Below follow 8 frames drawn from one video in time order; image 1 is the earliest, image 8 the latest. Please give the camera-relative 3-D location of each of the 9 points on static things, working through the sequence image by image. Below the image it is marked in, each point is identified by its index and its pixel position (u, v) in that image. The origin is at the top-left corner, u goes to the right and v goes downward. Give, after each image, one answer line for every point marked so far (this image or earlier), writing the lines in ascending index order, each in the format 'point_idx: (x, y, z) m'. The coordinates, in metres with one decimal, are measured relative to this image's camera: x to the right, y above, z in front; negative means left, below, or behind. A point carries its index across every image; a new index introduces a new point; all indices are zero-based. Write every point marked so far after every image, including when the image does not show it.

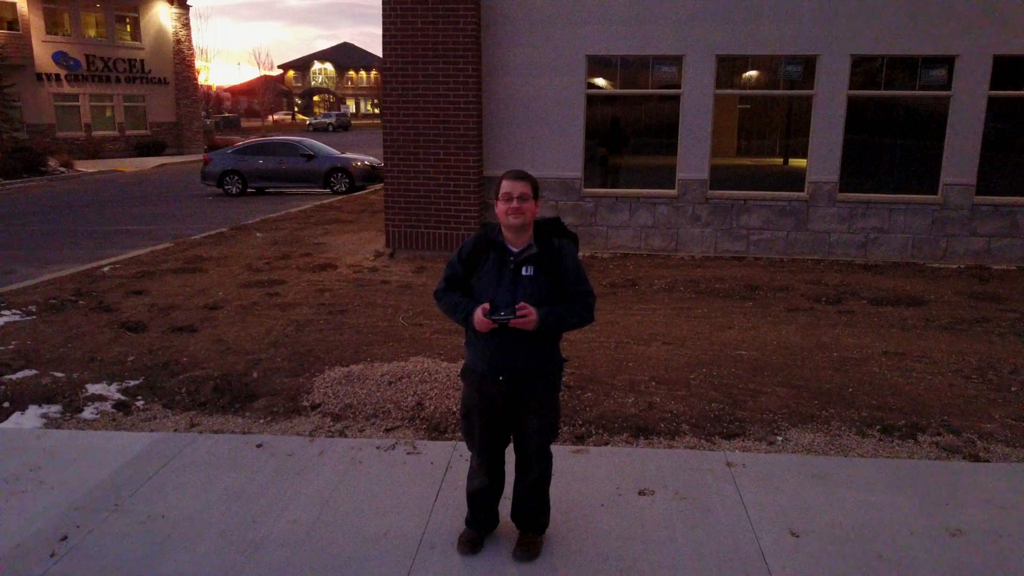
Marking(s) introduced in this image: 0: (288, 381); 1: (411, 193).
0: (-0.9, -0.4, +4.1) m
1: (-0.7, +0.7, +7.5) m
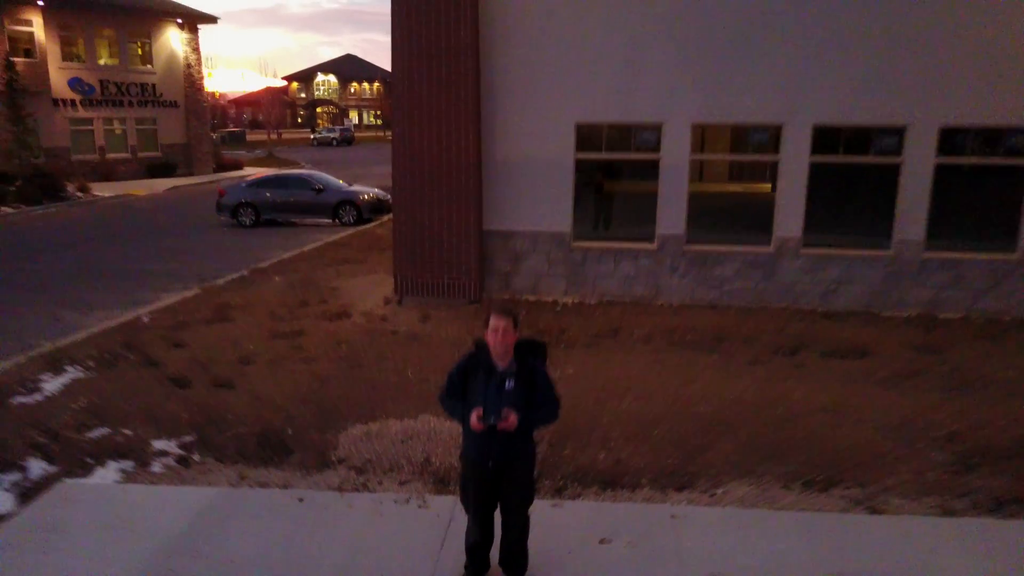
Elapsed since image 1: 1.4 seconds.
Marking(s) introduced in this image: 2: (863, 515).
0: (-0.9, -0.7, +4.9) m
1: (-0.7, +0.4, +8.3) m
2: (+1.3, -0.8, +4.0) m
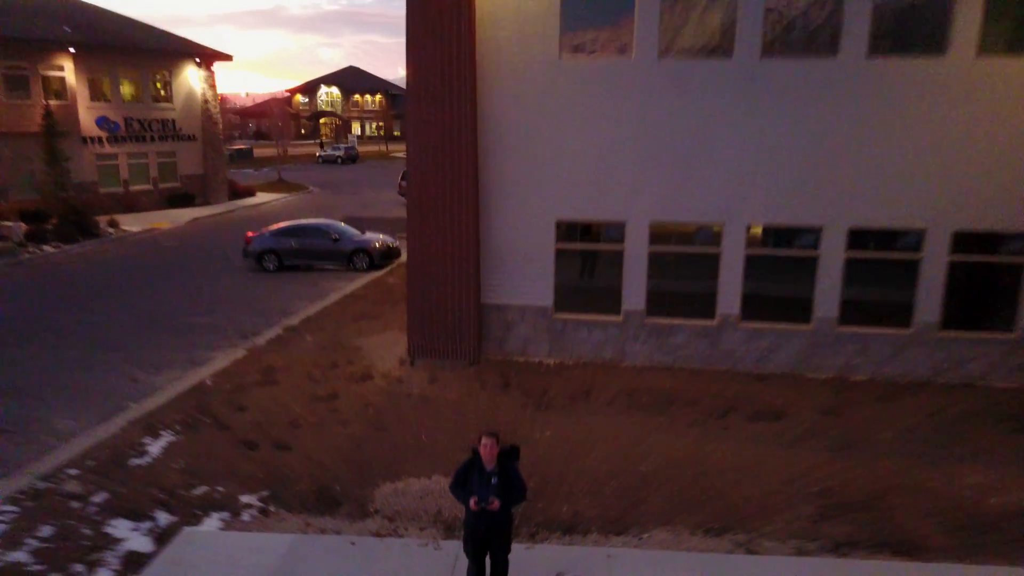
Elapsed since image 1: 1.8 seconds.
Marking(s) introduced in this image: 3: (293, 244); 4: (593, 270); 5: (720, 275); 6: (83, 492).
0: (-1.0, -1.3, +6.7) m
1: (-0.8, -0.2, +10.1) m
2: (+1.2, -1.4, +5.8) m
3: (-3.5, +0.7, +17.2) m
4: (+0.7, +0.2, +10.0) m
5: (+1.9, +0.1, +9.6) m
6: (-2.6, -1.3, +6.7) m
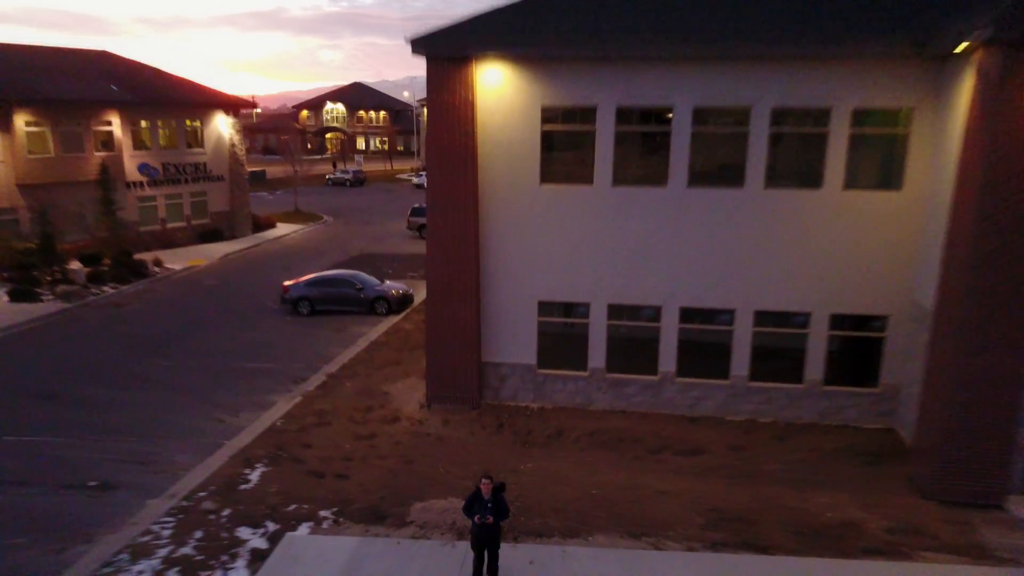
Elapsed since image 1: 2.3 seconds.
0: (-1.1, -2.0, +9.9) m
1: (-0.9, -1.0, +13.3) m
2: (+1.1, -2.2, +9.0) m
3: (-3.6, -0.1, +20.4) m
4: (+0.7, -0.6, +13.1) m
5: (+1.8, -0.6, +12.8) m
6: (-2.7, -2.0, +9.8) m
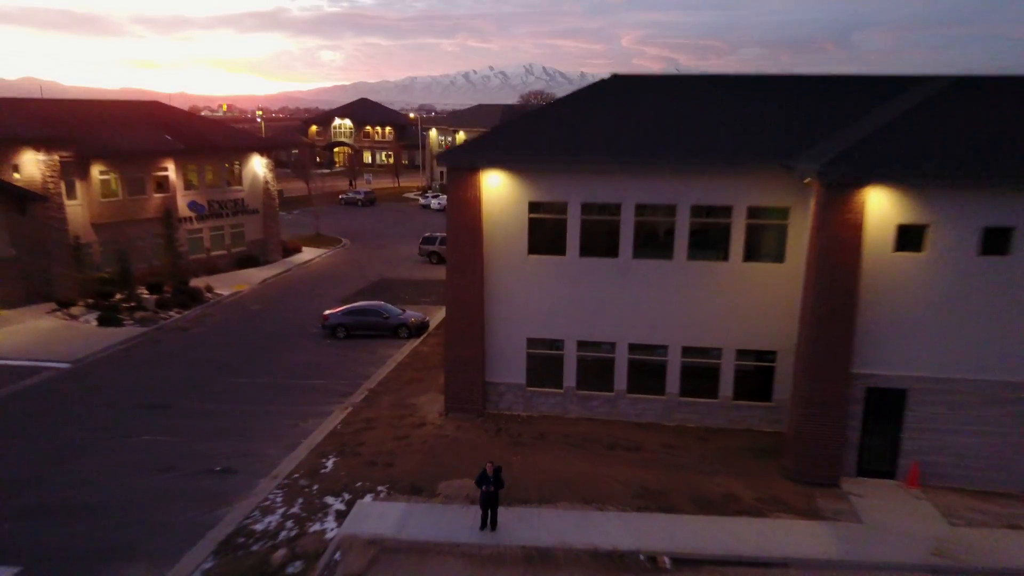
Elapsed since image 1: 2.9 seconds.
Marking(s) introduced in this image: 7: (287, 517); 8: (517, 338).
0: (-1.1, -2.7, +14.7) m
1: (-1.0, -1.7, +18.0) m
2: (+1.1, -2.9, +13.7) m
3: (-3.7, -0.7, +25.1) m
4: (+0.6, -1.3, +17.9) m
5: (+1.7, -1.3, +17.5) m
6: (-2.8, -2.7, +14.6) m
7: (-2.8, -2.9, +13.5) m
8: (+0.1, -0.8, +17.8) m
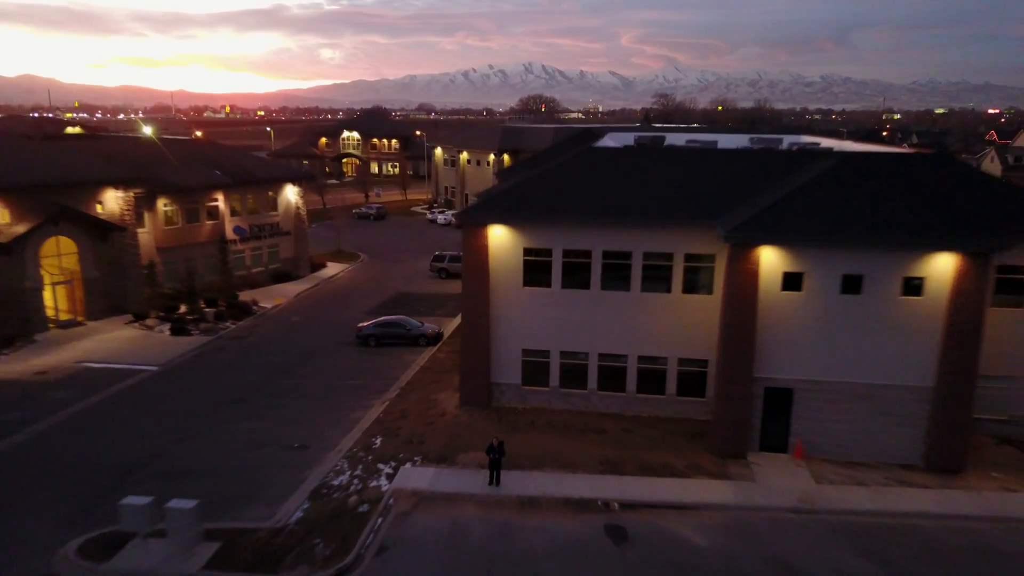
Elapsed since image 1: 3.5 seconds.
0: (-1.2, -3.2, +20.4) m
1: (-1.0, -2.2, +23.8) m
2: (+1.0, -3.4, +19.5) m
3: (-3.7, -1.2, +30.9) m
4: (+0.6, -1.8, +23.6) m
5: (+1.7, -1.8, +23.3) m
6: (-2.8, -3.2, +20.3) m
7: (-2.8, -3.4, +19.2) m
8: (+0.1, -1.4, +23.6) m
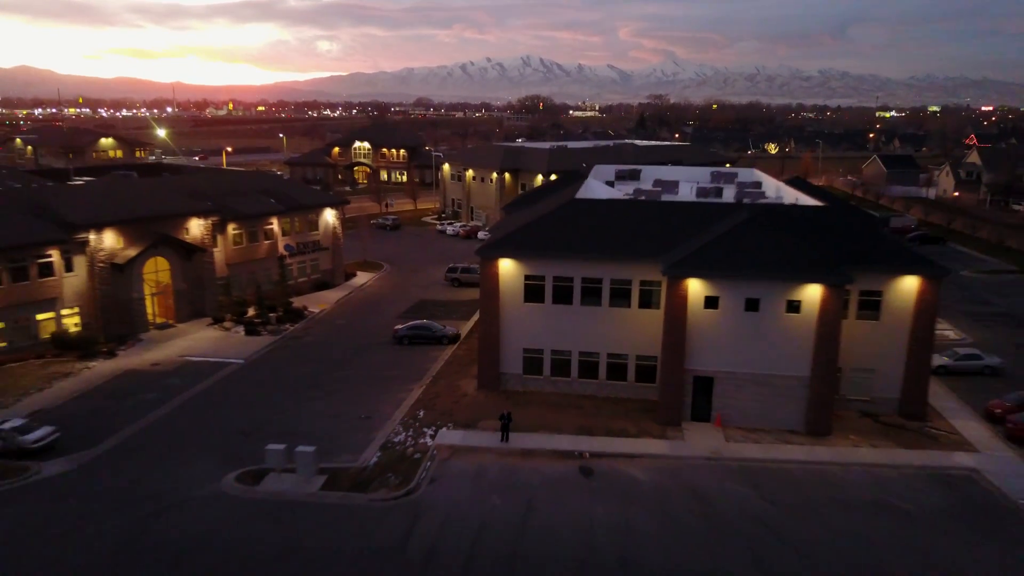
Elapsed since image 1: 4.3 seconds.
0: (-1.0, -3.7, +29.1) m
1: (-0.9, -2.7, +32.4) m
2: (+1.2, -3.9, +28.1) m
3: (-3.6, -1.6, +39.5) m
4: (+0.7, -2.2, +32.3) m
5: (+1.8, -2.3, +31.9) m
6: (-2.7, -3.7, +29.0) m
7: (-2.7, -3.9, +27.8) m
8: (+0.2, -1.8, +32.2) m
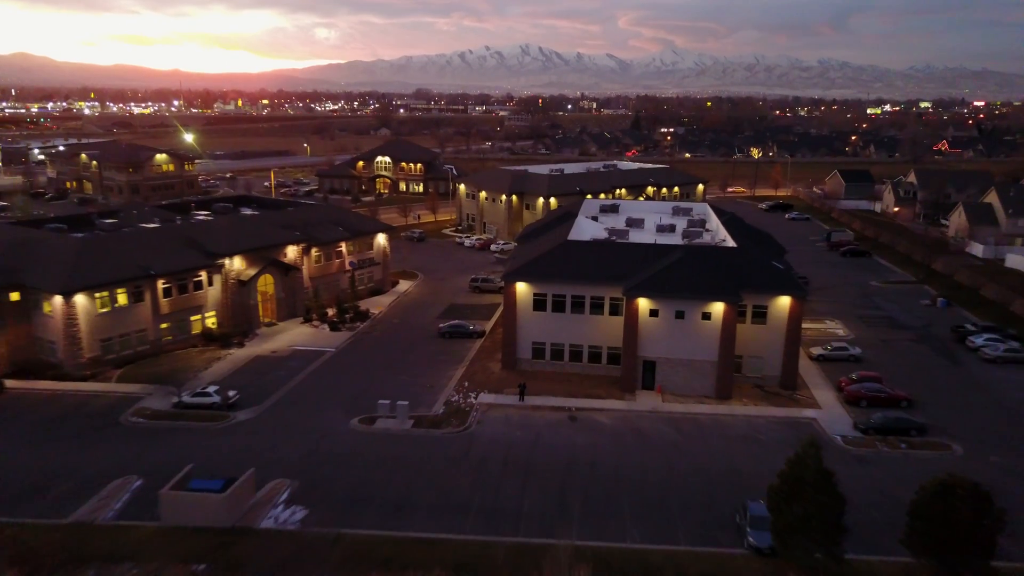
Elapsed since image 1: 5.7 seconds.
0: (-0.5, -4.3, +44.8) m
1: (-0.3, -3.2, +48.1) m
2: (+1.7, -4.5, +43.8) m
3: (-3.0, -2.1, +55.2) m
4: (+1.2, -2.8, +48.0) m
5: (+2.3, -2.9, +47.6) m
6: (-2.1, -4.3, +44.7) m
7: (-2.2, -4.5, +43.5) m
8: (+0.7, -2.4, +47.9) m
